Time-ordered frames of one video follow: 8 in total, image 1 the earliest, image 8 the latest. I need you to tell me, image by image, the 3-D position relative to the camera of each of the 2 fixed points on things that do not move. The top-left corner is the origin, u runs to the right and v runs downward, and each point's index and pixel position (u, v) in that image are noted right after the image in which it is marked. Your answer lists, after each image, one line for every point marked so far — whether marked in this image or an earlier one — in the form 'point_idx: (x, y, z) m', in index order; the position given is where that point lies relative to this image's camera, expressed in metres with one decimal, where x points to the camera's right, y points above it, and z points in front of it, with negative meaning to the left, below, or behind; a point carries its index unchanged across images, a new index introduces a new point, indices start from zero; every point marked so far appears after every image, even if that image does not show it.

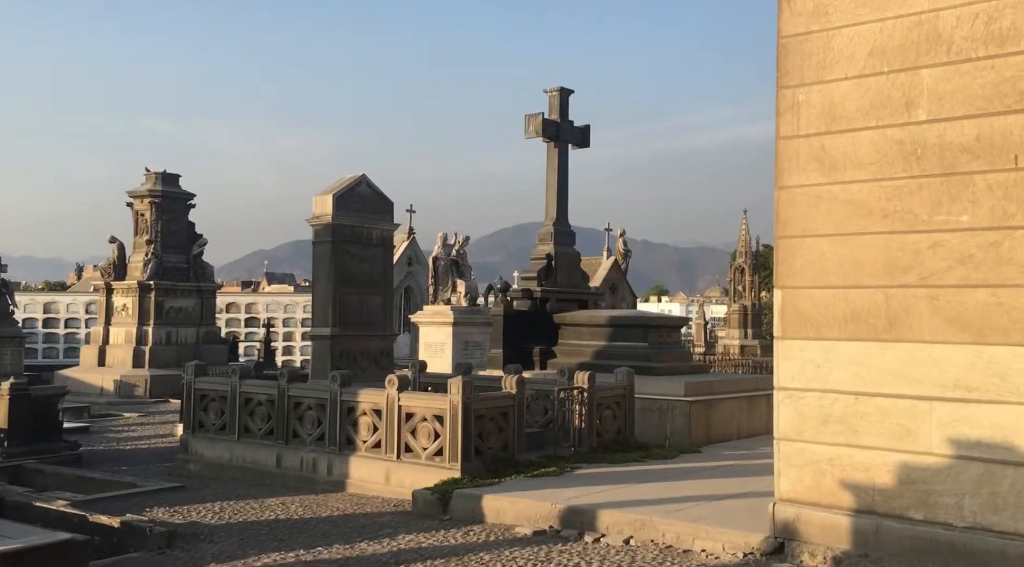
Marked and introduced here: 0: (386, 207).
0: (-1.6, +1.0, +13.8) m
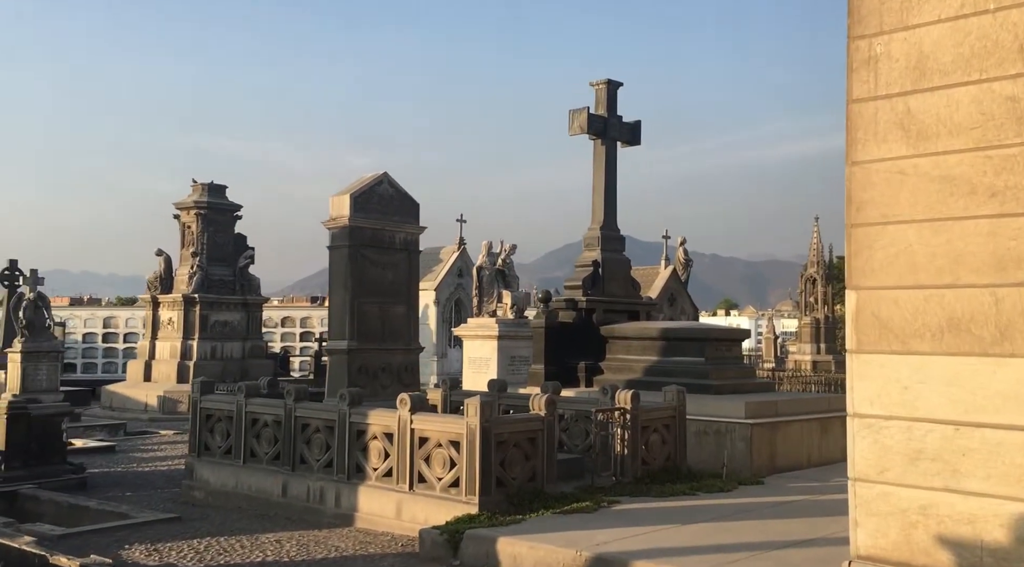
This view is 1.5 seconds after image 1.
0: (-1.2, +0.9, +12.5) m
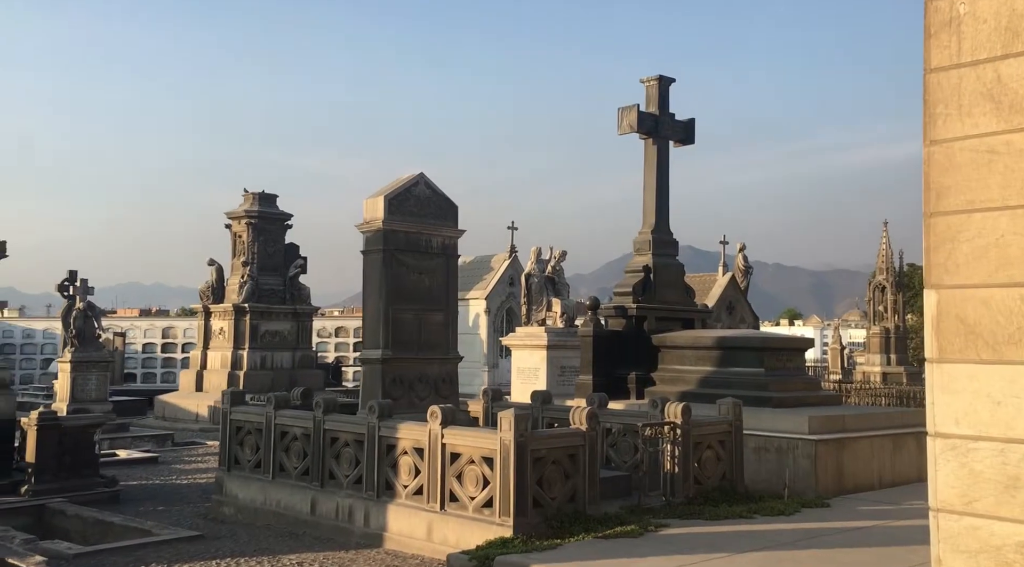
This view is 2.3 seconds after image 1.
0: (-0.7, +0.8, +11.8) m
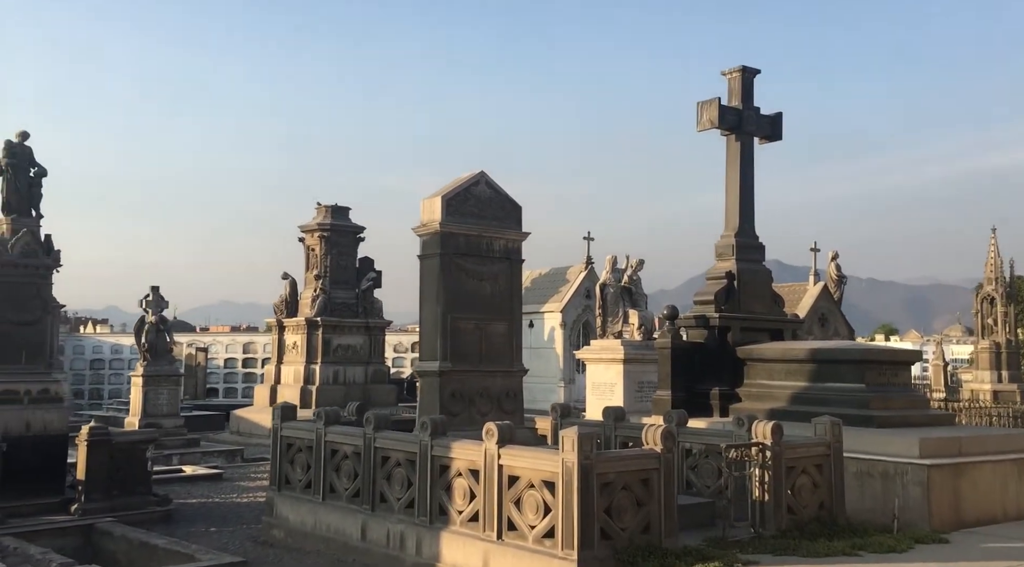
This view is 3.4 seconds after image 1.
0: (0.0, +0.7, +10.9) m
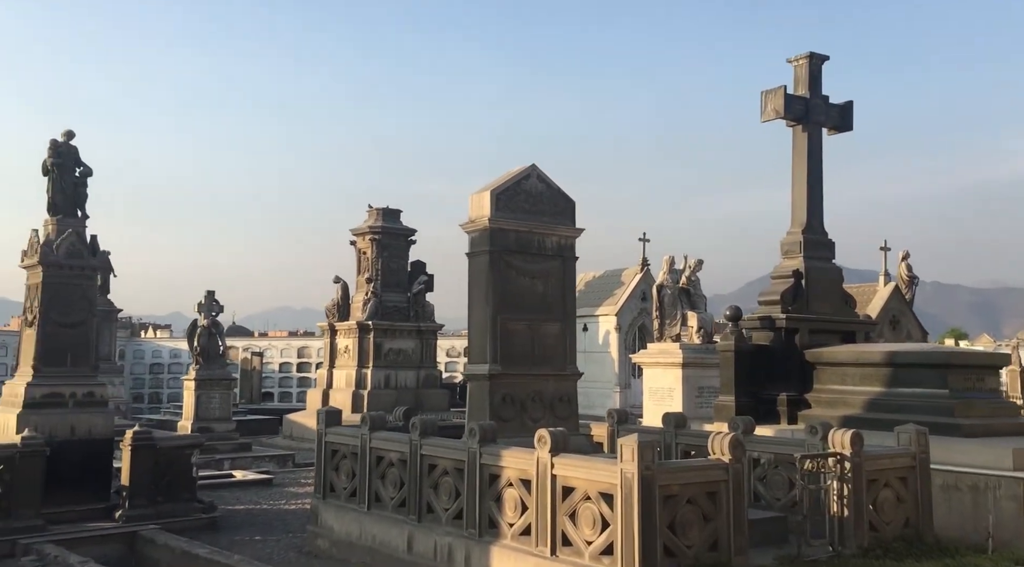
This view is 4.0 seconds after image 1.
0: (+0.5, +0.8, +10.4) m
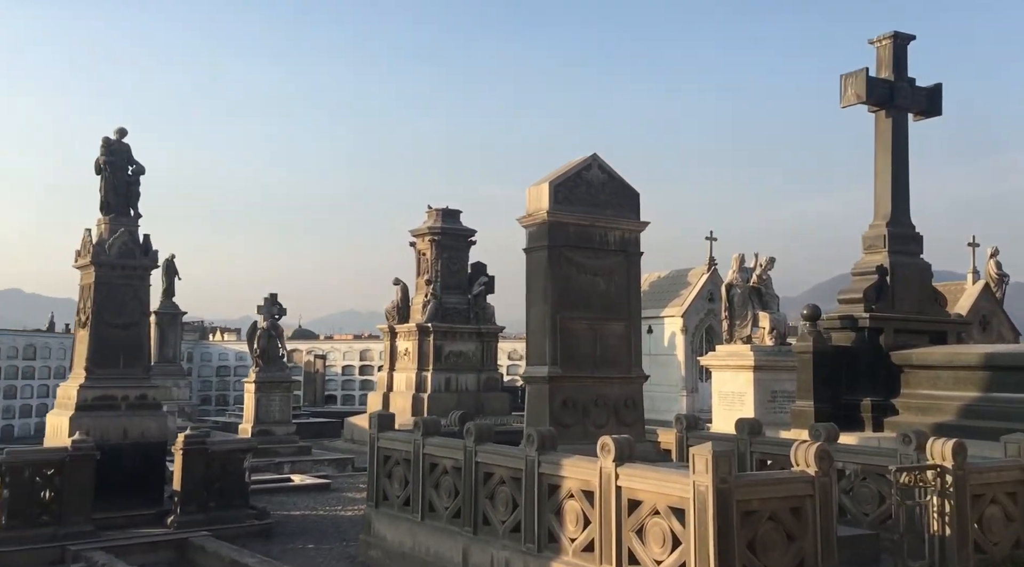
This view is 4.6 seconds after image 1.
0: (+1.1, +0.8, +9.8) m
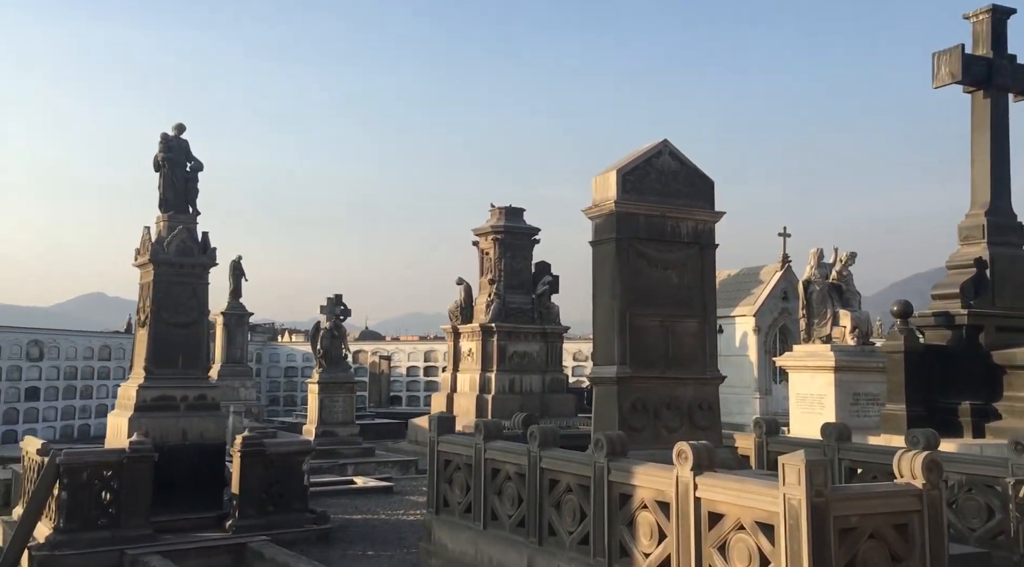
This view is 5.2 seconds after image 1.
0: (+1.6, +0.8, +9.2) m
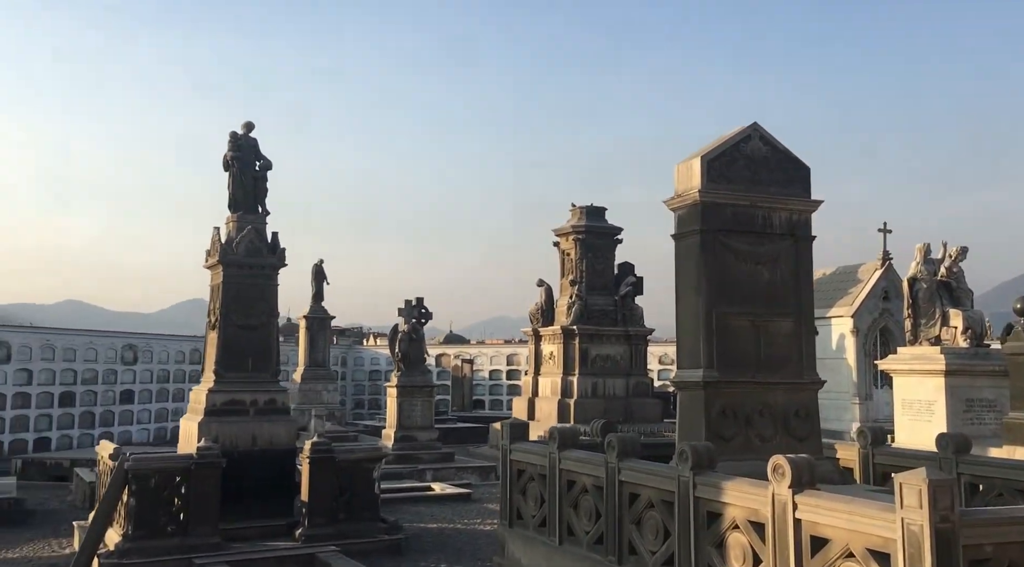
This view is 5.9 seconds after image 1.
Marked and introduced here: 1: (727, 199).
0: (+2.2, +0.9, +8.4) m
1: (+1.6, +0.6, +8.1) m
